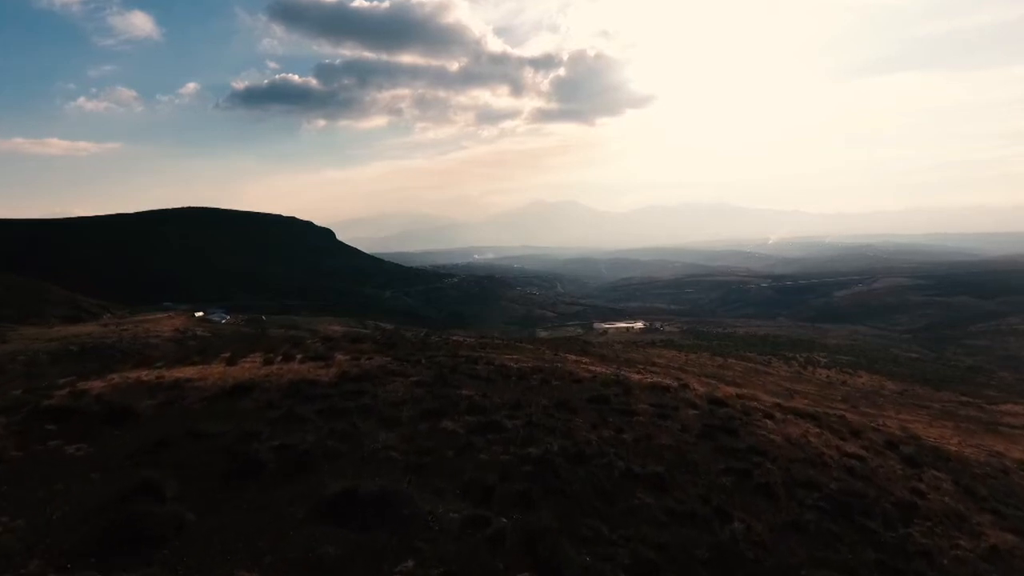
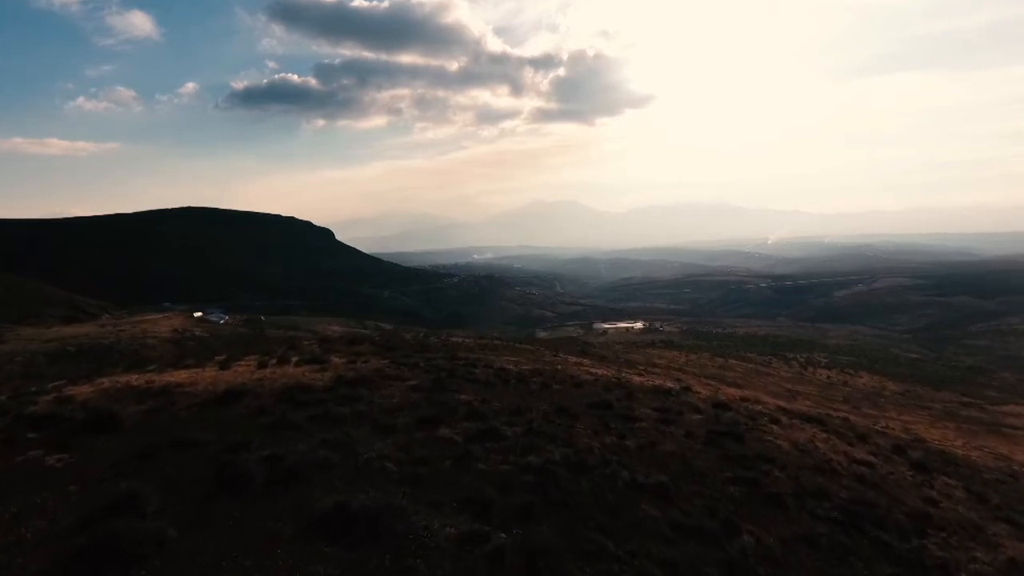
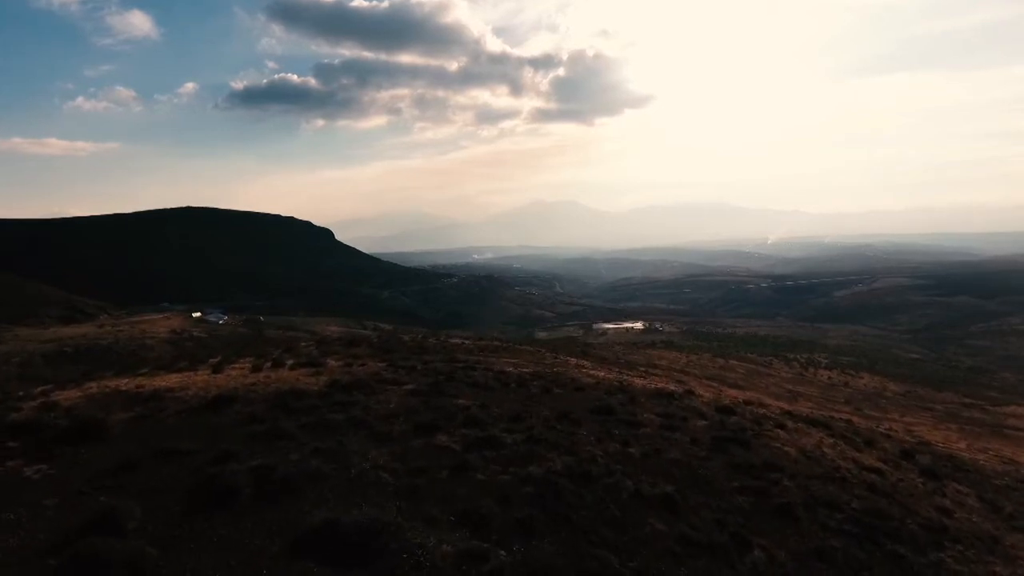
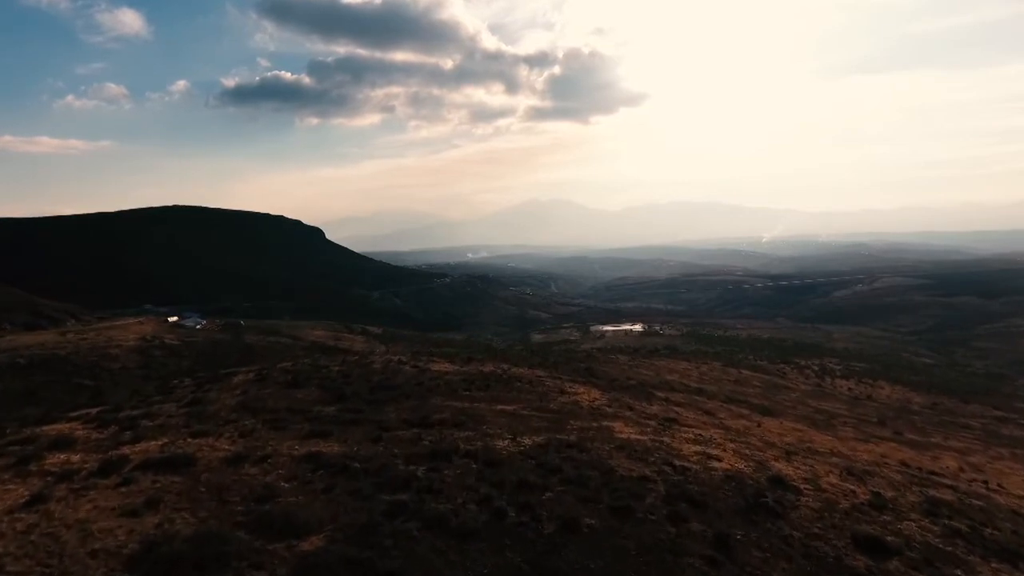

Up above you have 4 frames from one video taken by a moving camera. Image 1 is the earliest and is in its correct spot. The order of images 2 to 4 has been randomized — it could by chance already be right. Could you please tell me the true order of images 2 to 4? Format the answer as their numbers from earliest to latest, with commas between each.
2, 3, 4
